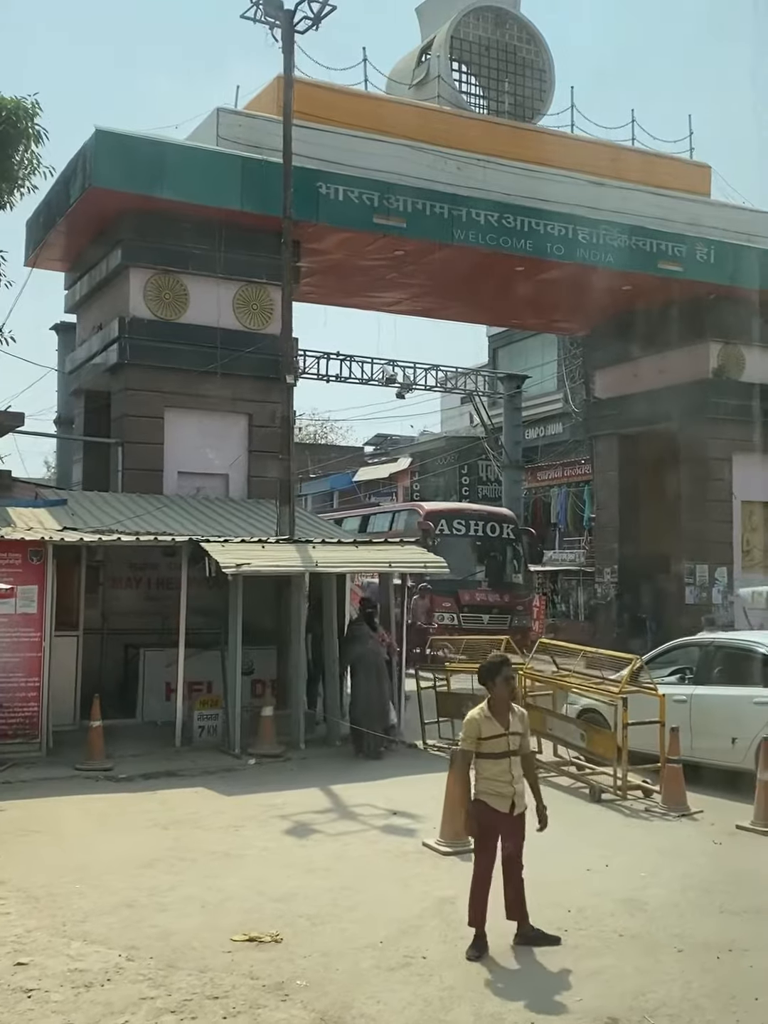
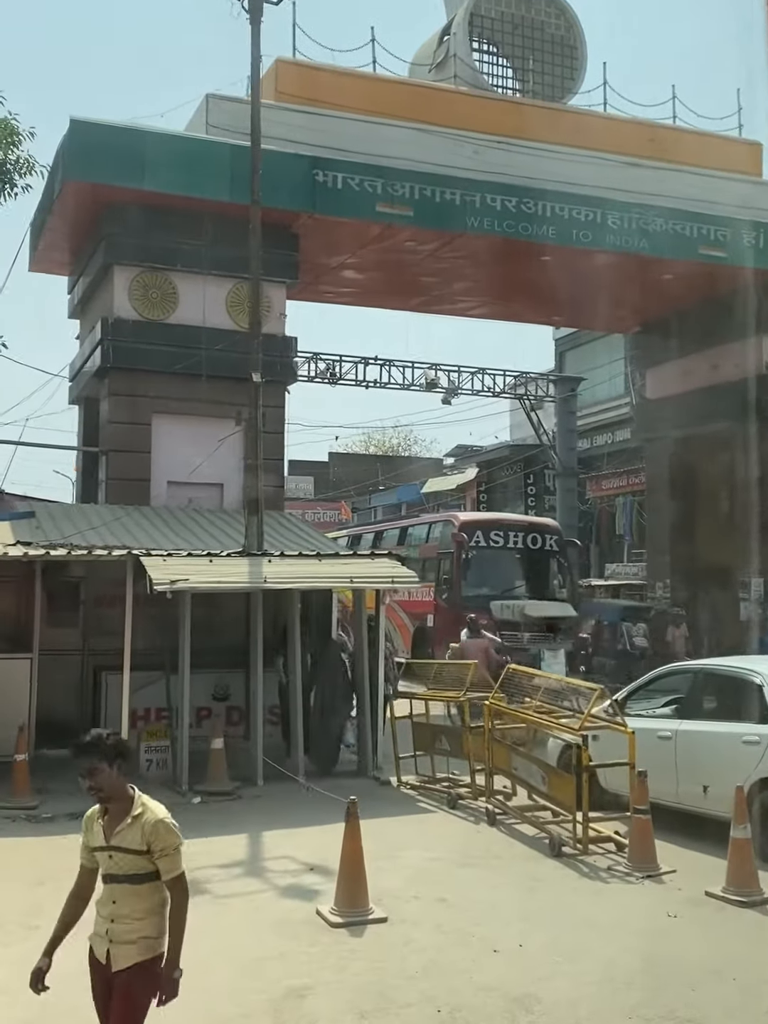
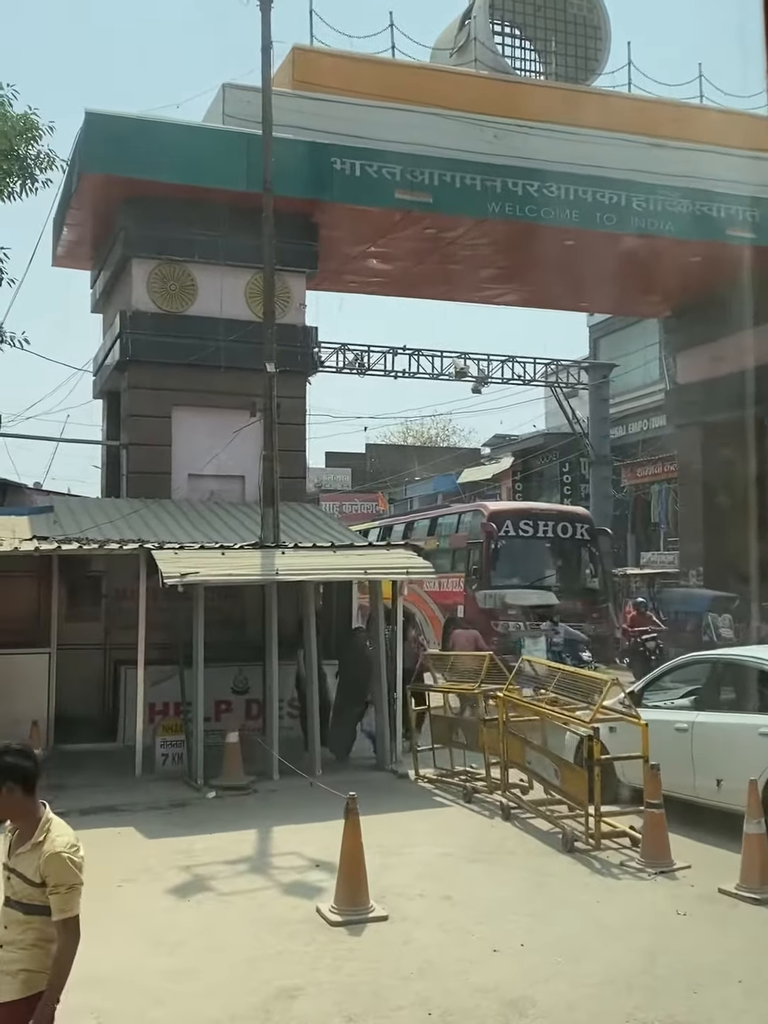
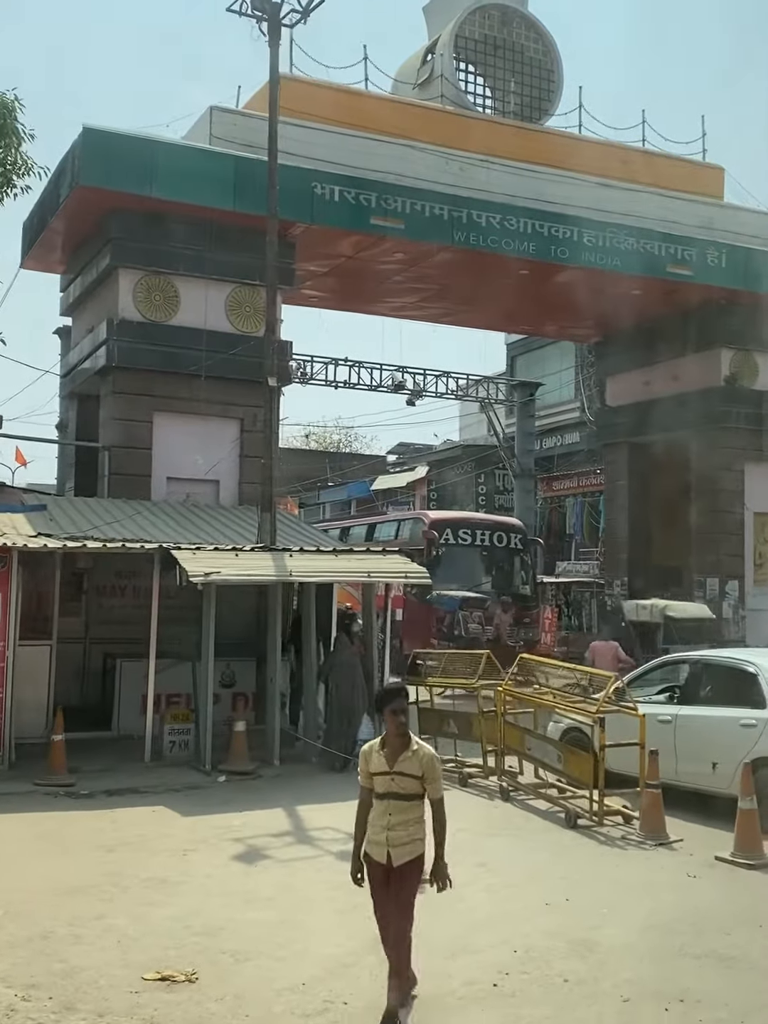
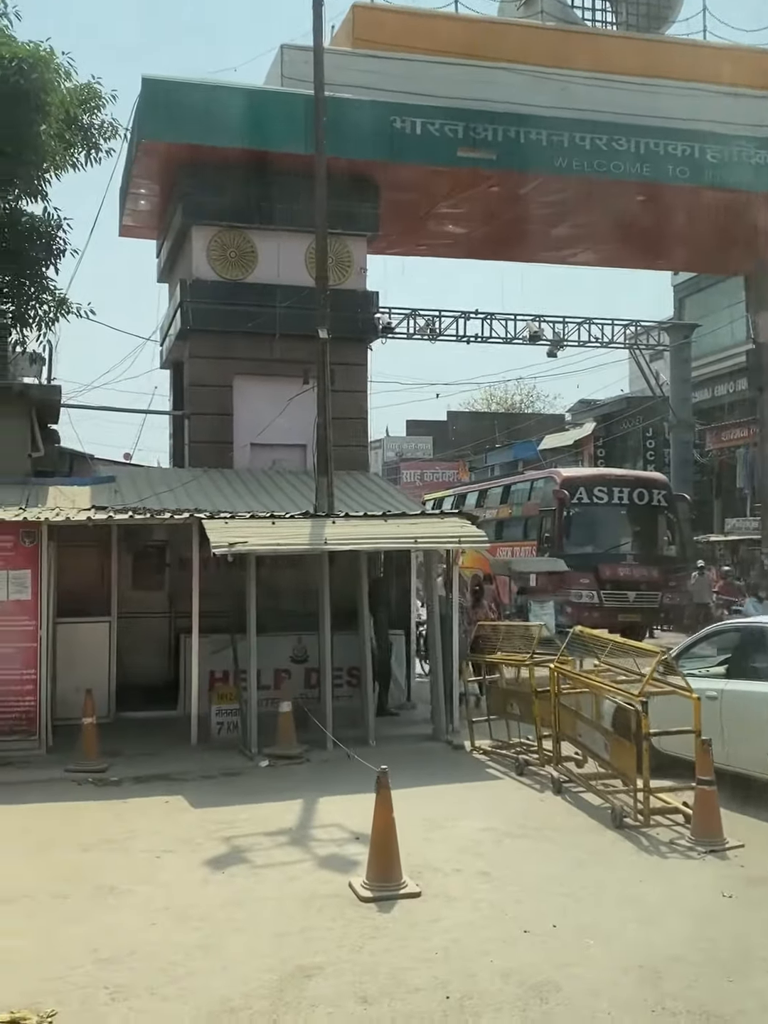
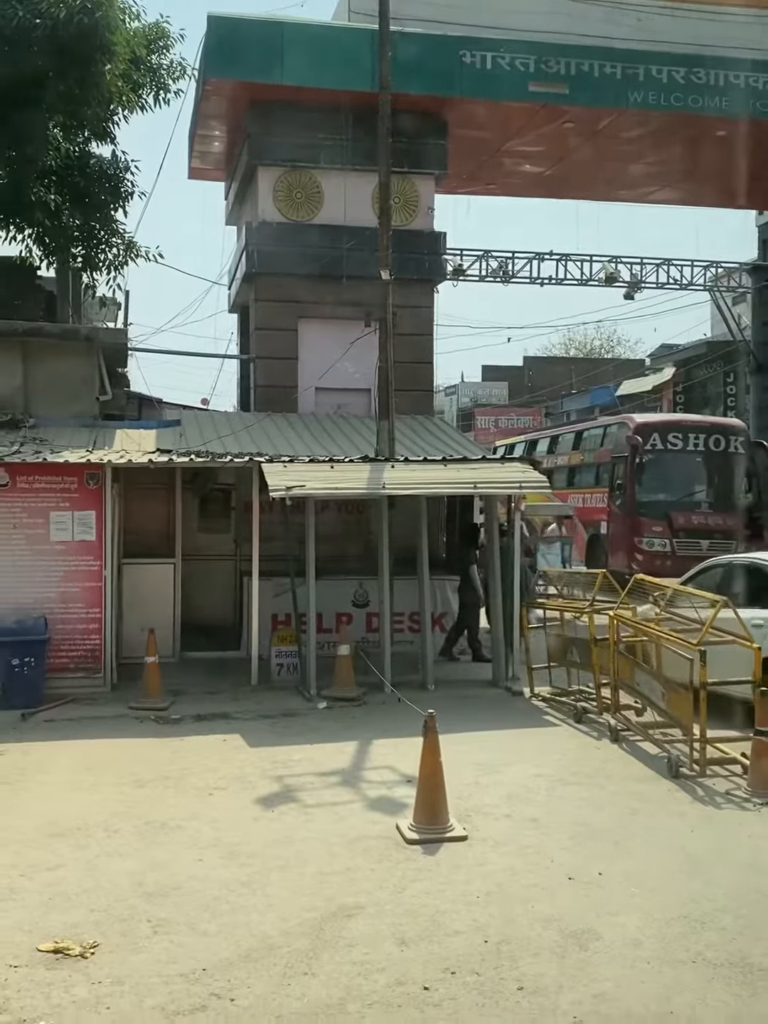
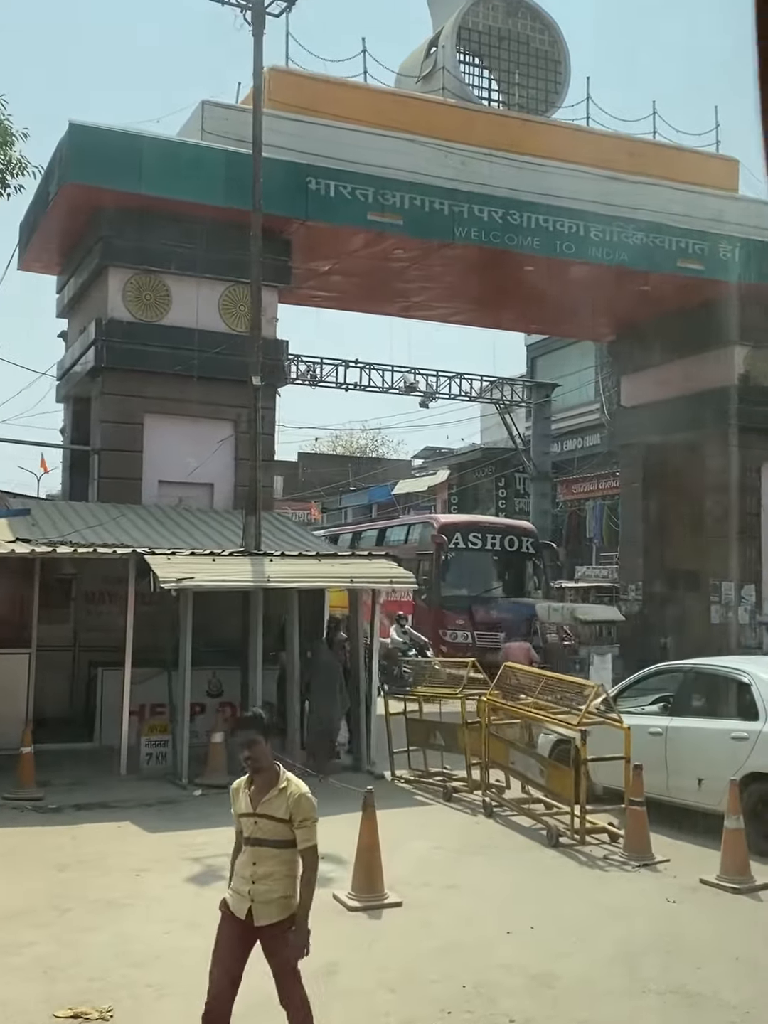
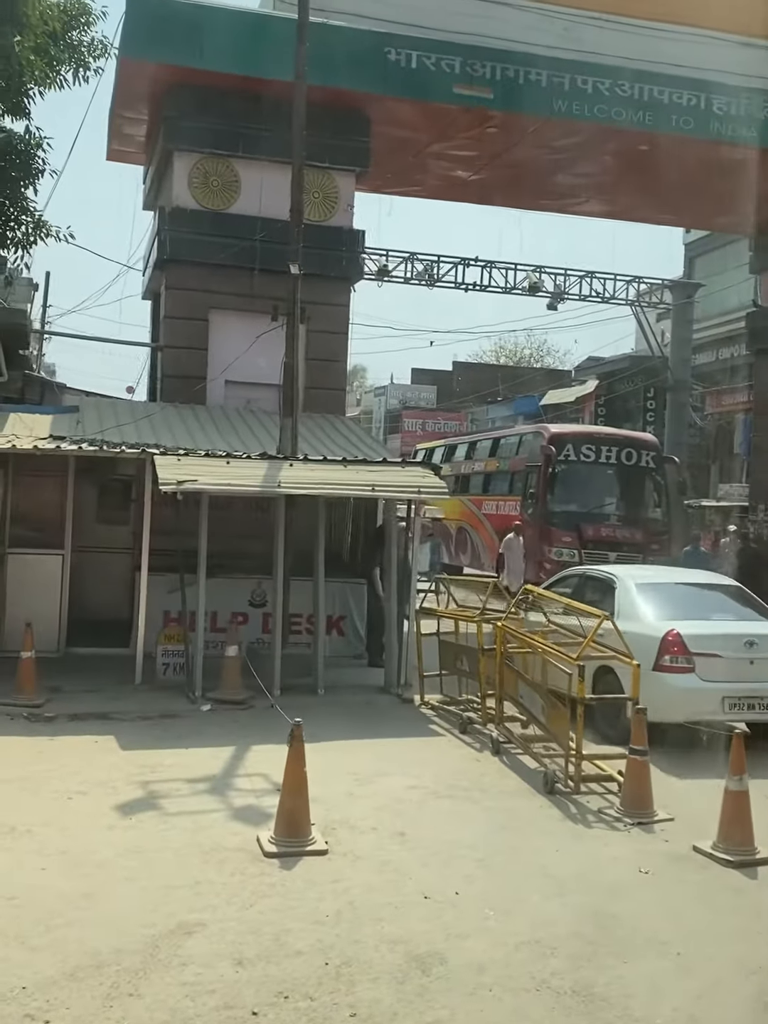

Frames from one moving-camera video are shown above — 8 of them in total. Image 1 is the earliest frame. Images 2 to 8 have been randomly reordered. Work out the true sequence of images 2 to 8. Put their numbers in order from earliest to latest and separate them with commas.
4, 7, 2, 3, 5, 6, 8
